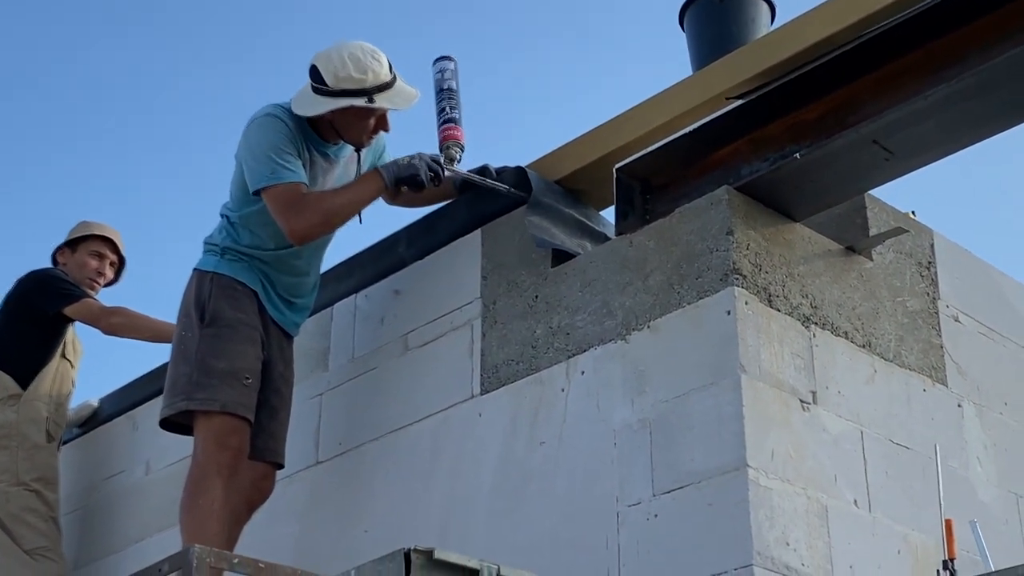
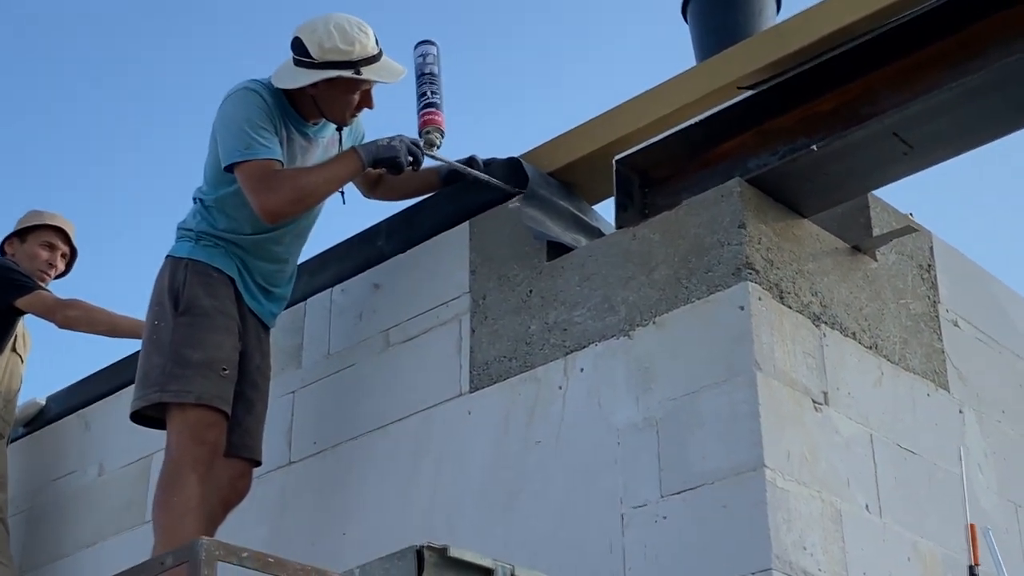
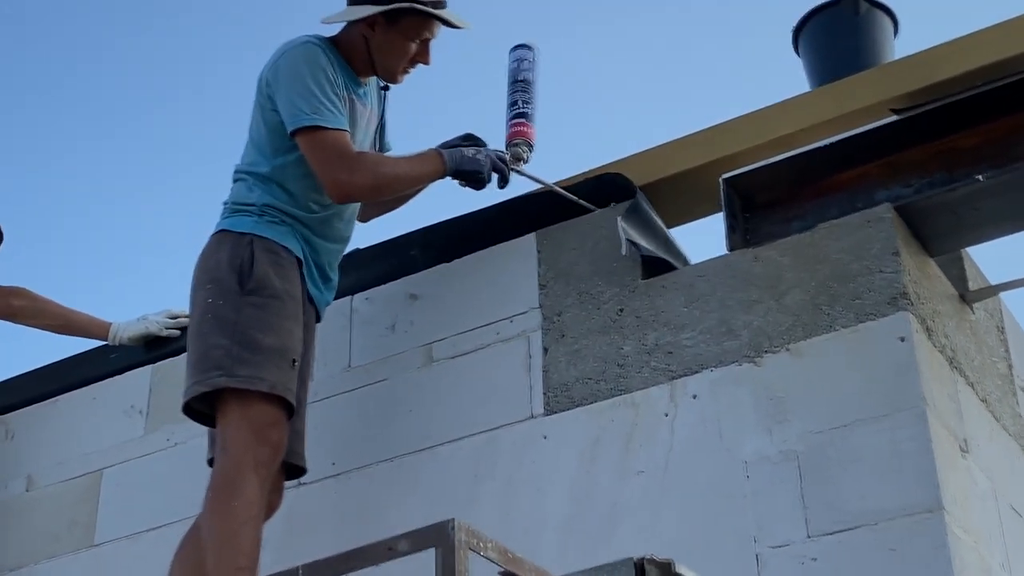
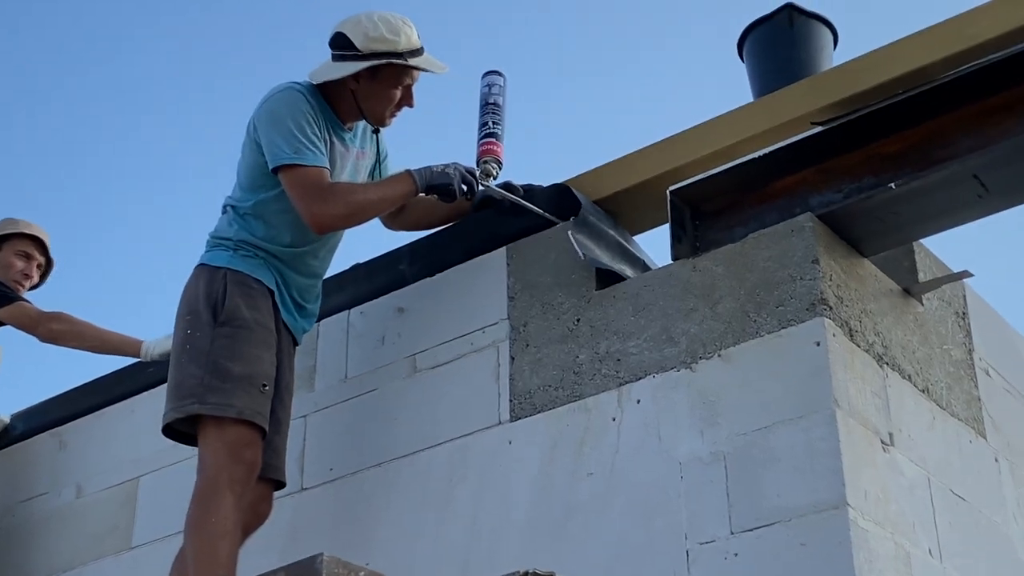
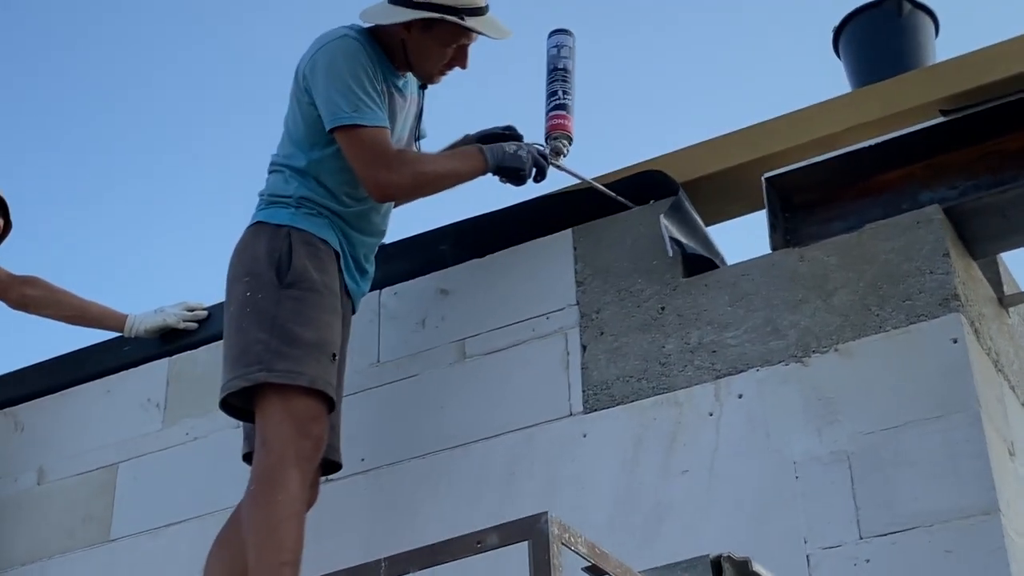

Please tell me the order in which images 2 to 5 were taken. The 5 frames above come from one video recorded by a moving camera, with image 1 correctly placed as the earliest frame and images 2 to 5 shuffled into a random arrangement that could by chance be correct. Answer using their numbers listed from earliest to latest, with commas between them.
2, 4, 3, 5
